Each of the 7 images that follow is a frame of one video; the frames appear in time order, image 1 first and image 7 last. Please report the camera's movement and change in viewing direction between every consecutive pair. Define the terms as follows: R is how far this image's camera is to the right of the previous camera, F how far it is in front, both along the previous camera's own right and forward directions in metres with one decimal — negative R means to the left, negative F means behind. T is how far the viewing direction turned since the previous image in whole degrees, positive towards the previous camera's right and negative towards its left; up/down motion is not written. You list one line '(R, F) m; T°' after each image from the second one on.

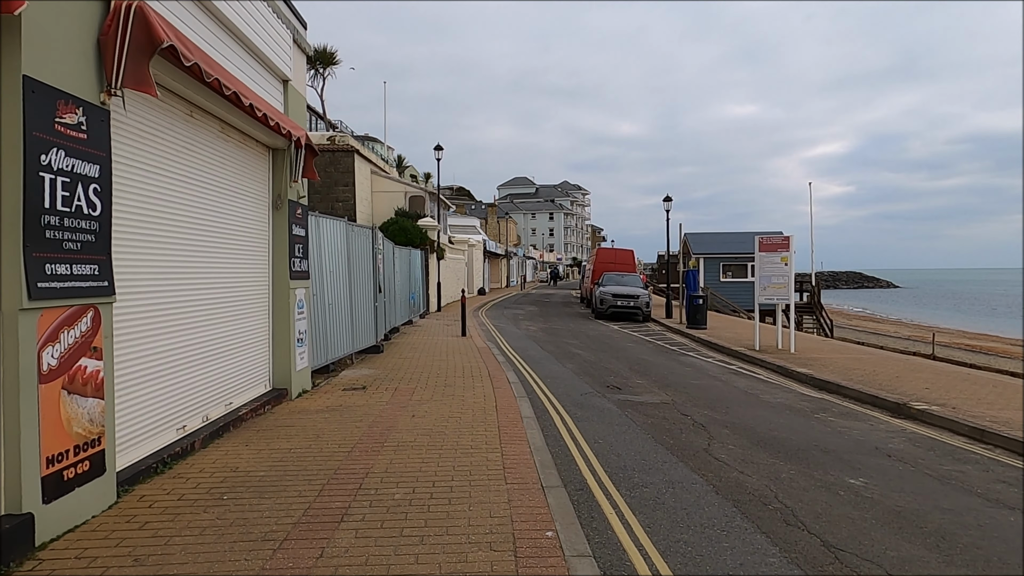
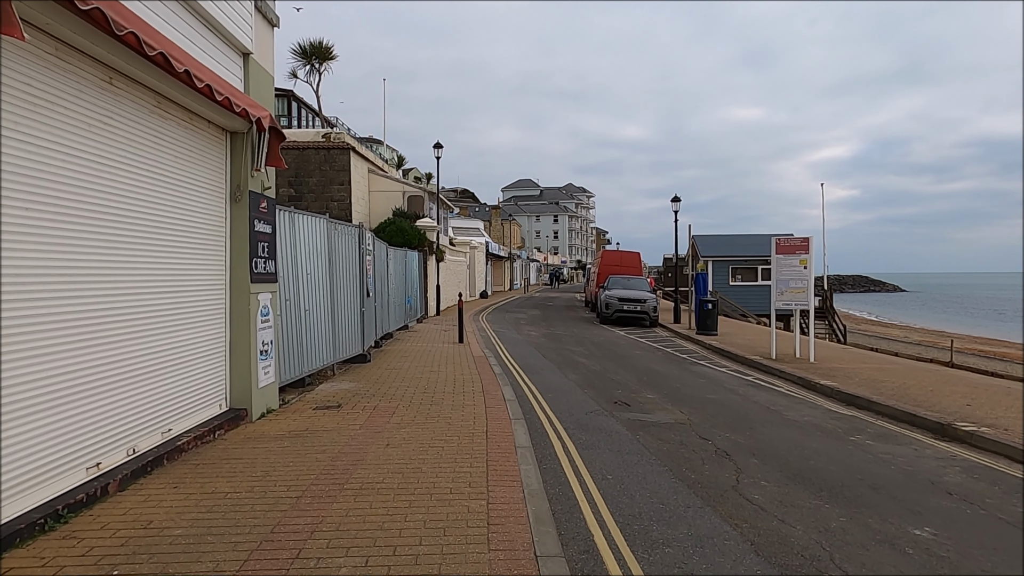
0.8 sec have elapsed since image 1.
(+0.1, +1.1) m; 0°
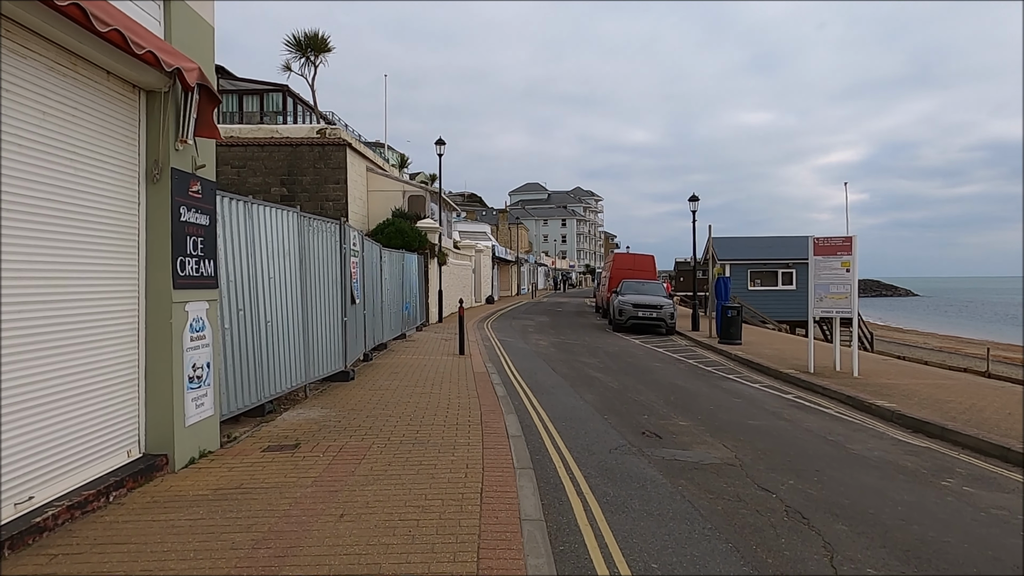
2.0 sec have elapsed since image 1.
(0.0, +1.8) m; -1°
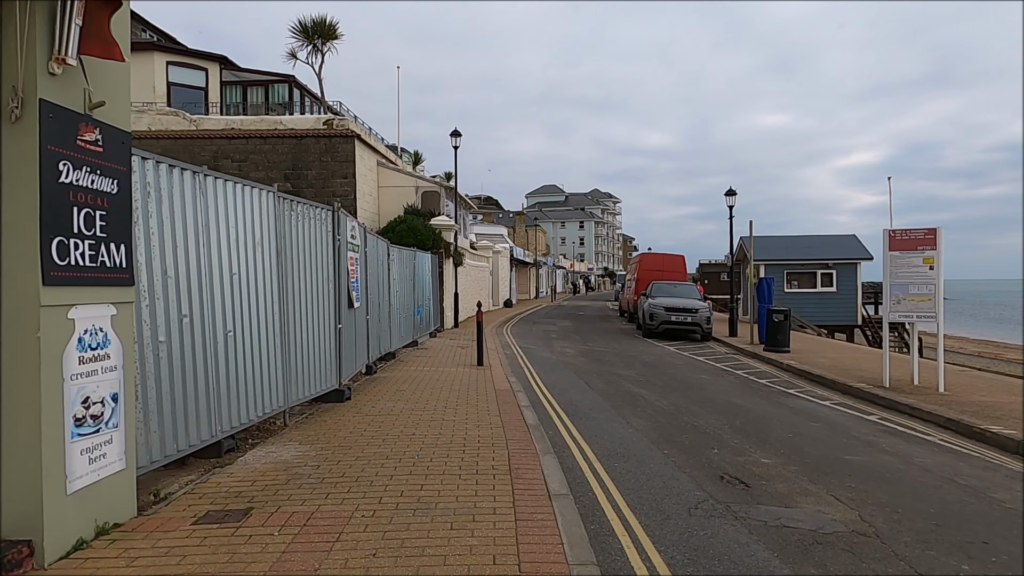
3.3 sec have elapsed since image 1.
(-0.2, +2.0) m; -1°
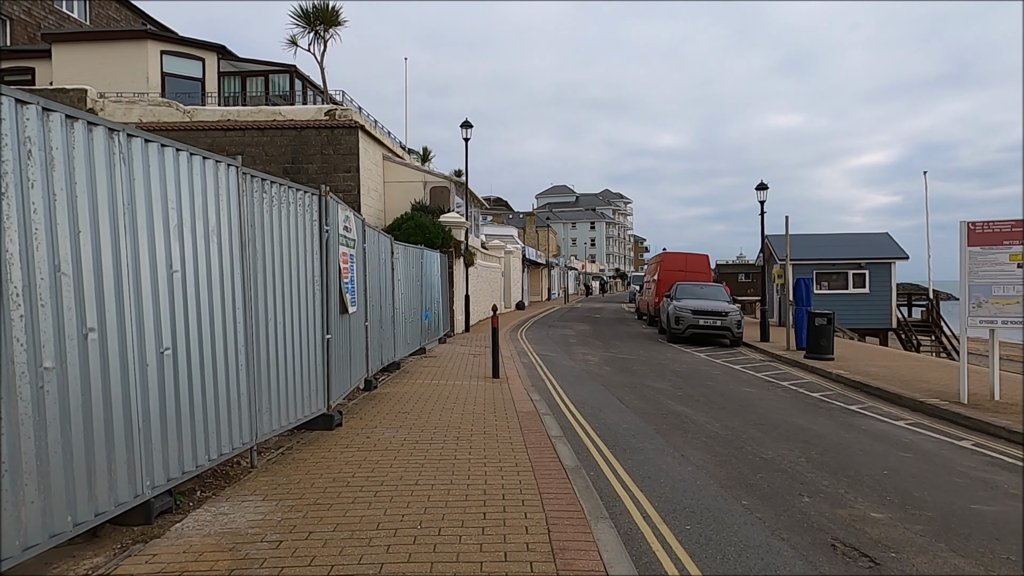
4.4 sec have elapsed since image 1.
(-0.2, +1.7) m; -1°
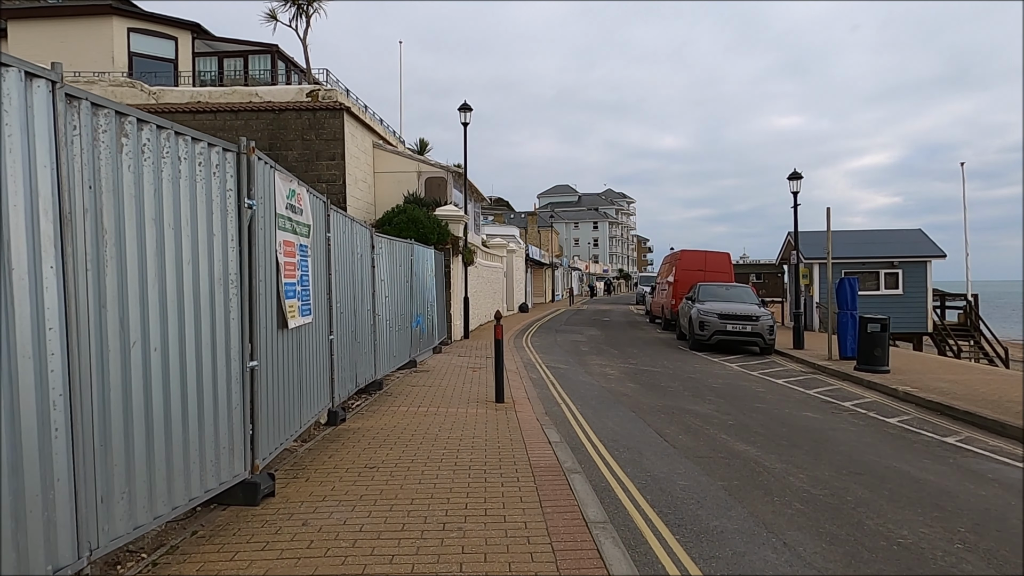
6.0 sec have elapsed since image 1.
(-0.1, +2.5) m; 0°
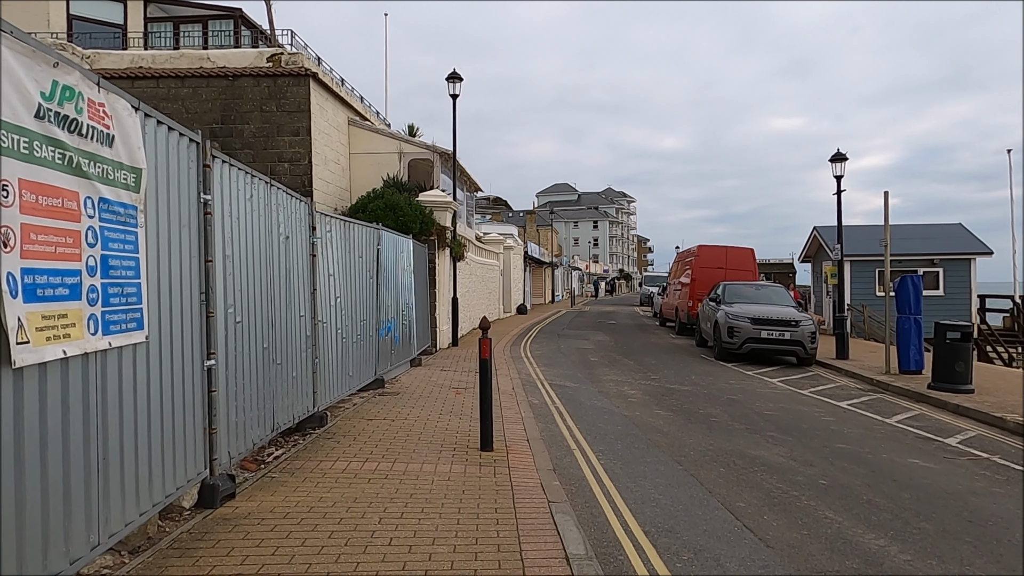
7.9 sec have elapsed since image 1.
(+0.1, +3.1) m; 0°
